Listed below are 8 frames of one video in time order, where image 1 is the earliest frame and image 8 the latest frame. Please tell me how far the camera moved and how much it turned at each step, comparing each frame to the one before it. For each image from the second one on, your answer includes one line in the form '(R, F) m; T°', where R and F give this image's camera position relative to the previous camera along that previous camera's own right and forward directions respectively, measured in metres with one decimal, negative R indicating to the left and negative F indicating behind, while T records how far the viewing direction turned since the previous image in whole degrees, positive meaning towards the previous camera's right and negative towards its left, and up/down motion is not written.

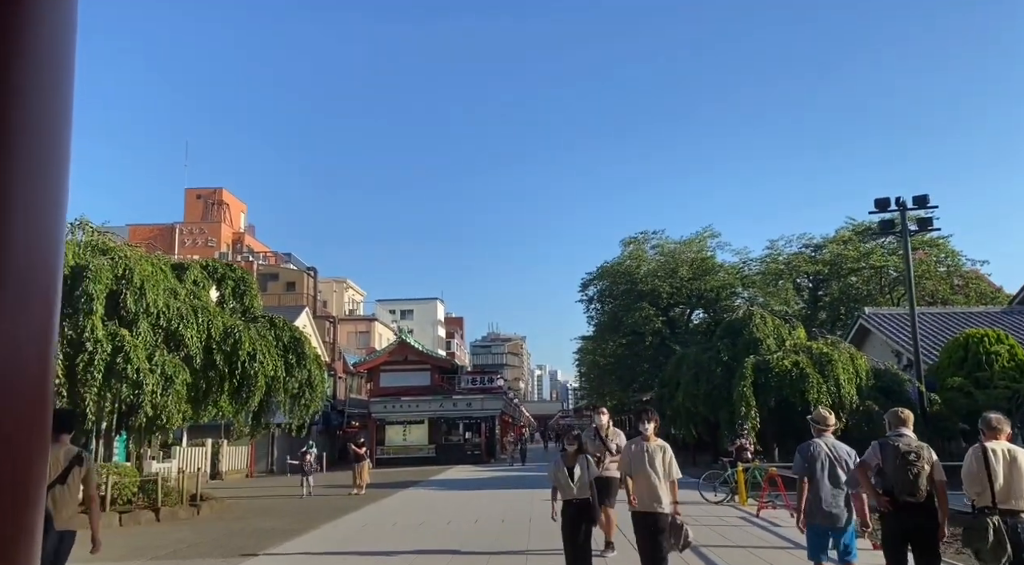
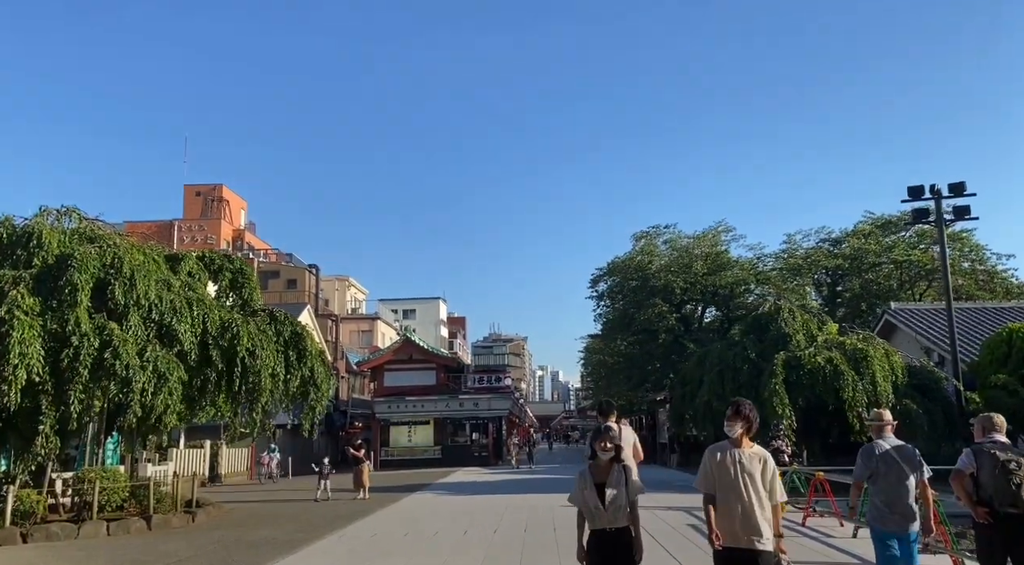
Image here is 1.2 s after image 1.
(-0.3, +1.2) m; 0°
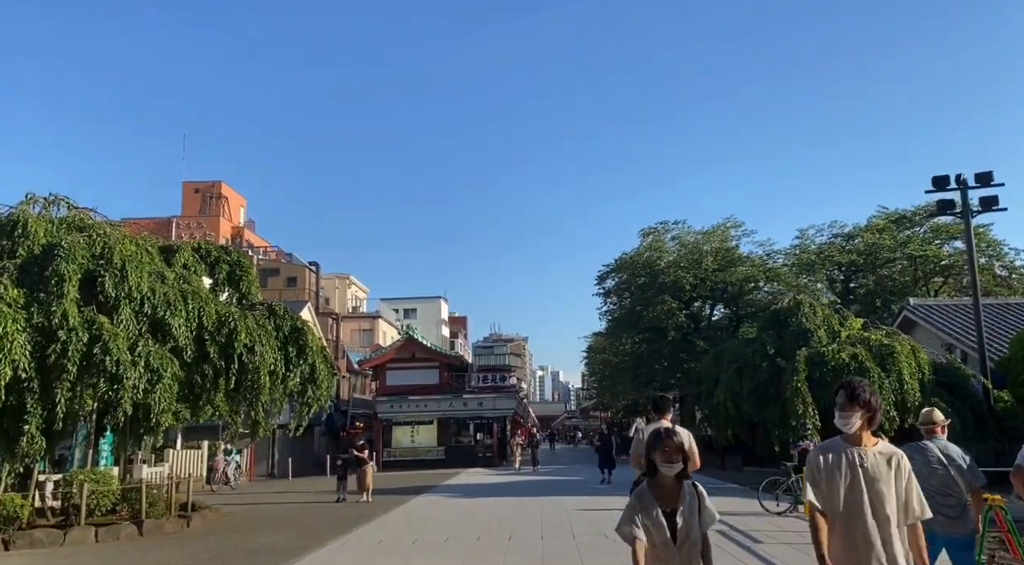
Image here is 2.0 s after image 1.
(-0.2, +0.8) m; 0°
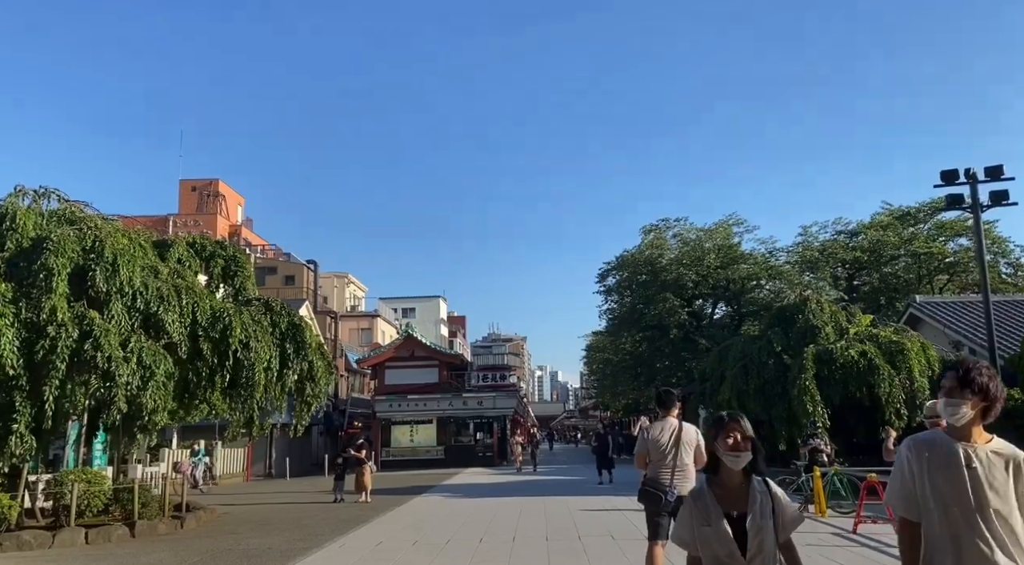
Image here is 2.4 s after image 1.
(-0.1, +0.4) m; 0°
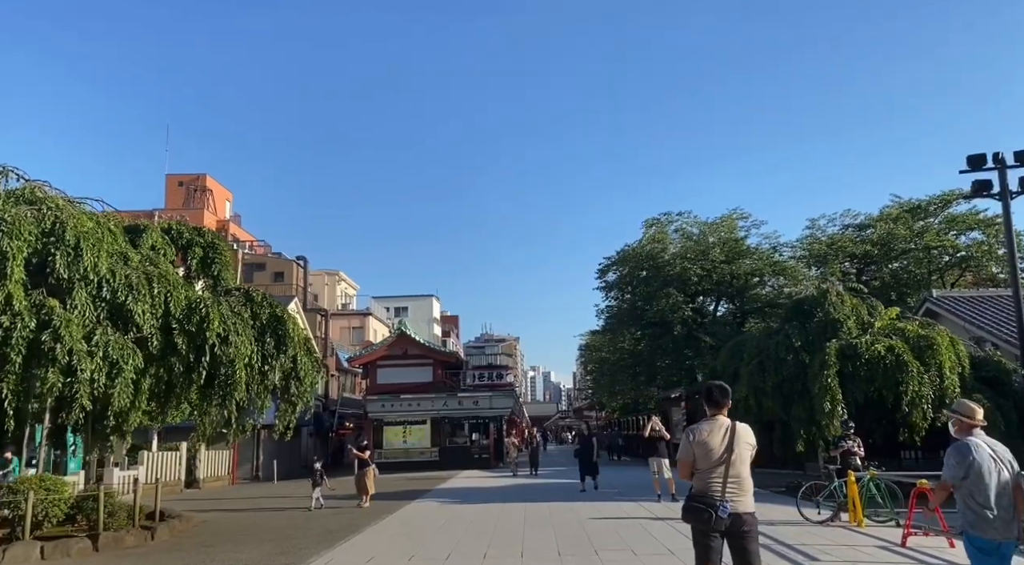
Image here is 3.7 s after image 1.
(-0.2, +1.2) m; +1°
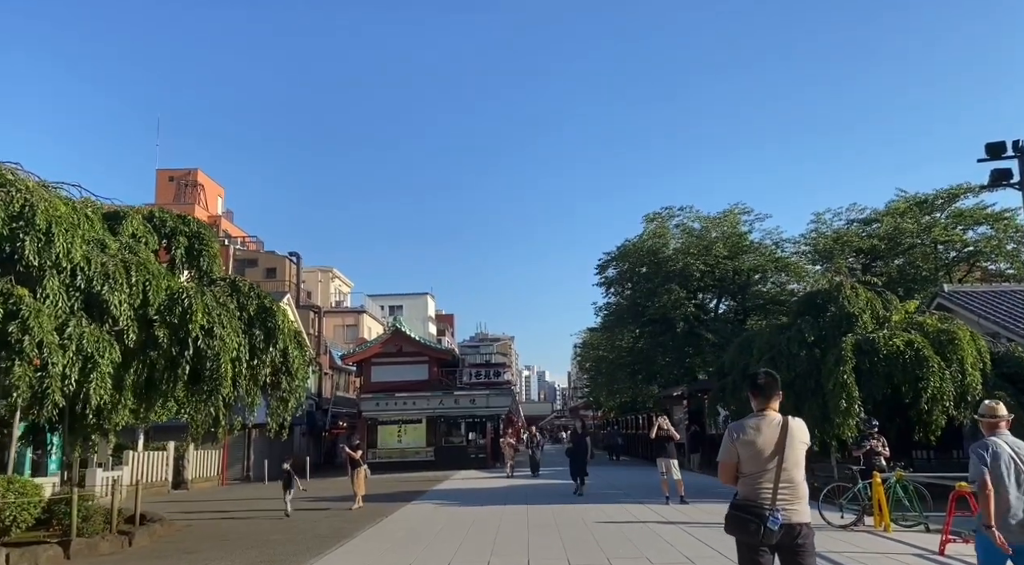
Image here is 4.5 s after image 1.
(-0.1, +0.8) m; 0°
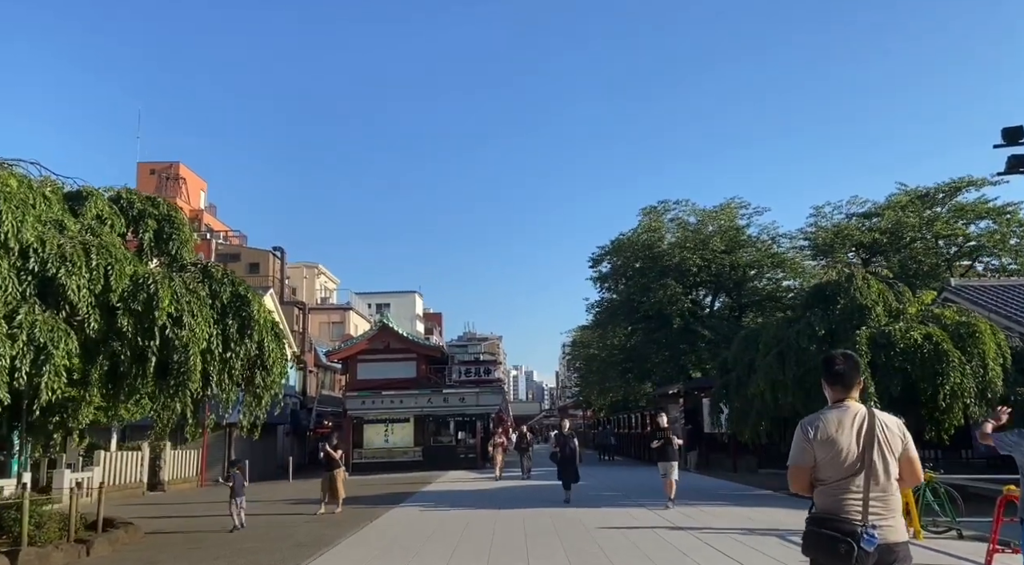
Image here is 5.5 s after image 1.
(-0.1, +1.0) m; +1°
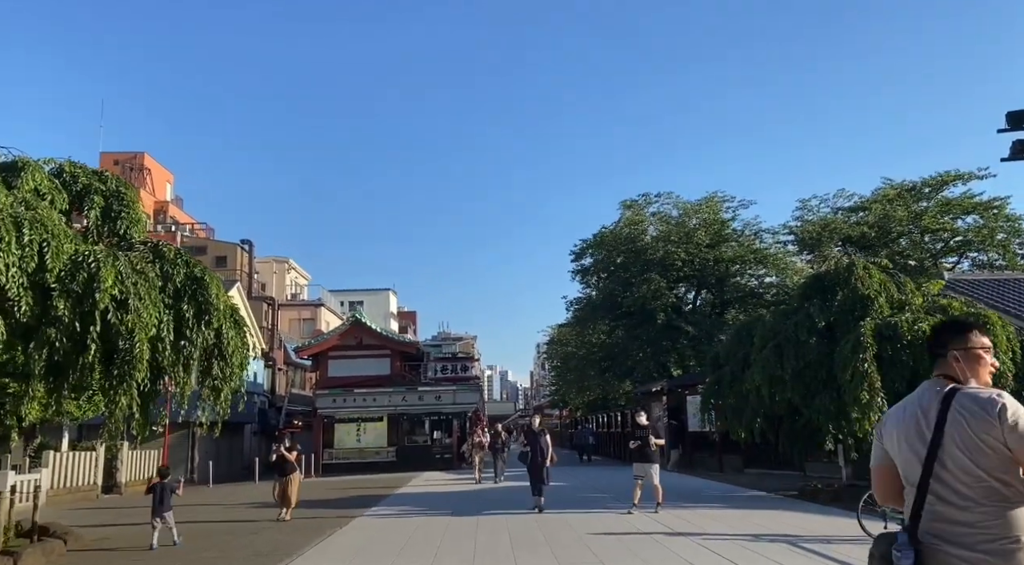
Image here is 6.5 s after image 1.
(-0.1, +1.1) m; +2°
